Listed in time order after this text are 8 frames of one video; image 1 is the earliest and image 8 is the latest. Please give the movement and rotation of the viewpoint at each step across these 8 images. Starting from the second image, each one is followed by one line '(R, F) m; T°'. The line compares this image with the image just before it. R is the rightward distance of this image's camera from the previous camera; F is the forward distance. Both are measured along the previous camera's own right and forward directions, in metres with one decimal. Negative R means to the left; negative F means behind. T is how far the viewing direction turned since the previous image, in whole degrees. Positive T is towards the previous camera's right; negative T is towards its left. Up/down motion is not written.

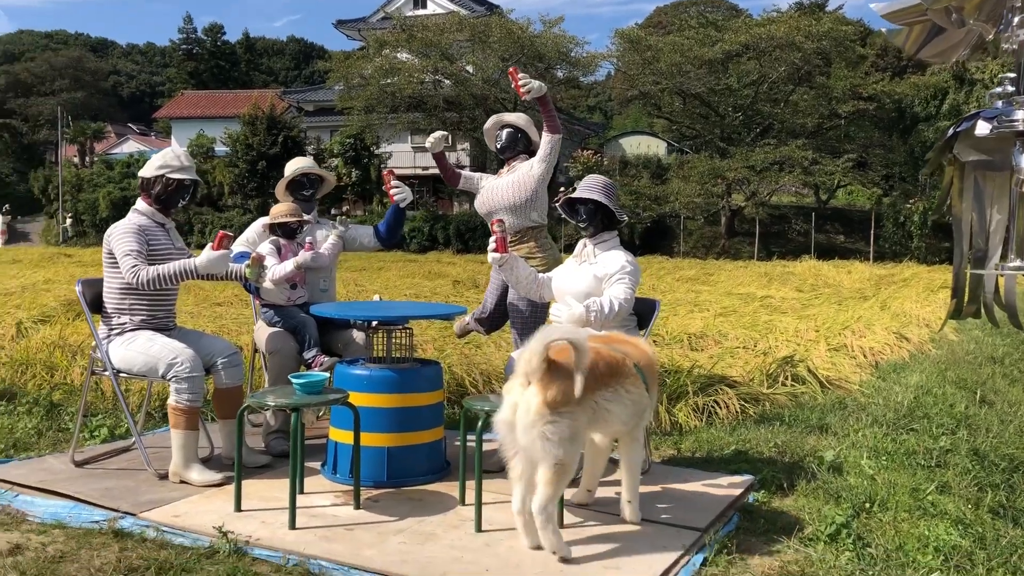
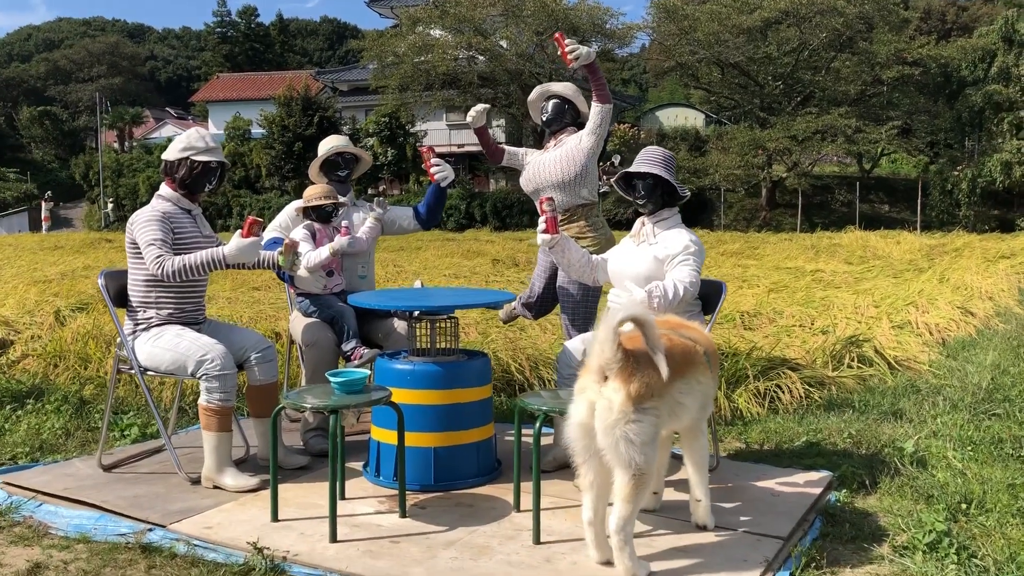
(-0.1, +0.3) m; -2°
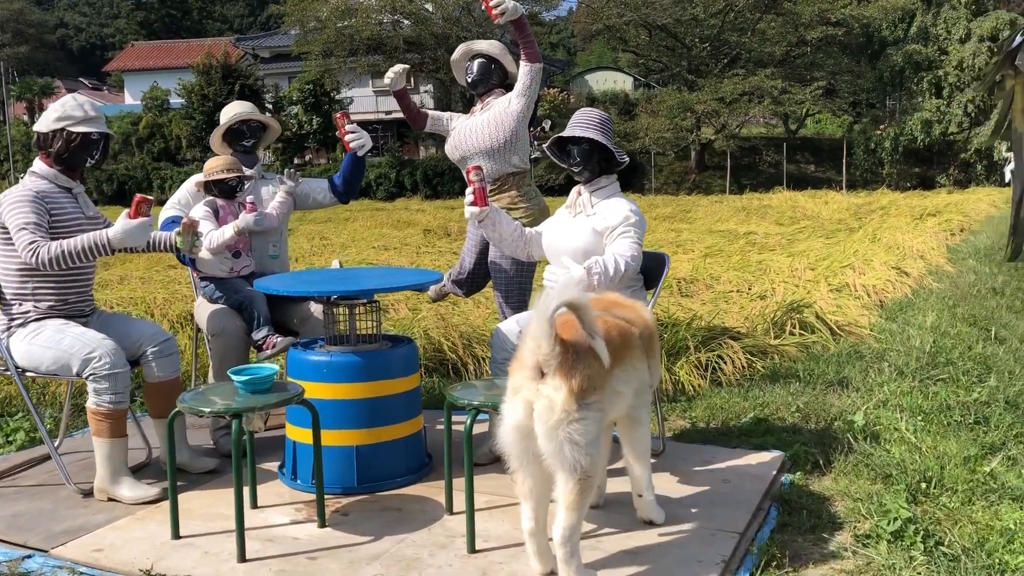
(0.0, +0.4) m; +4°
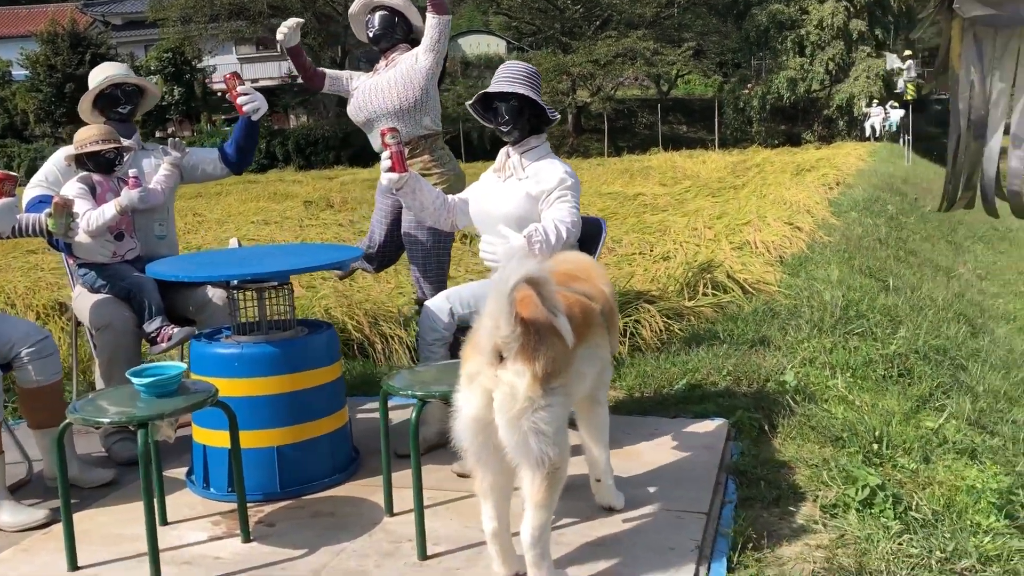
(-0.2, +0.3) m; +7°
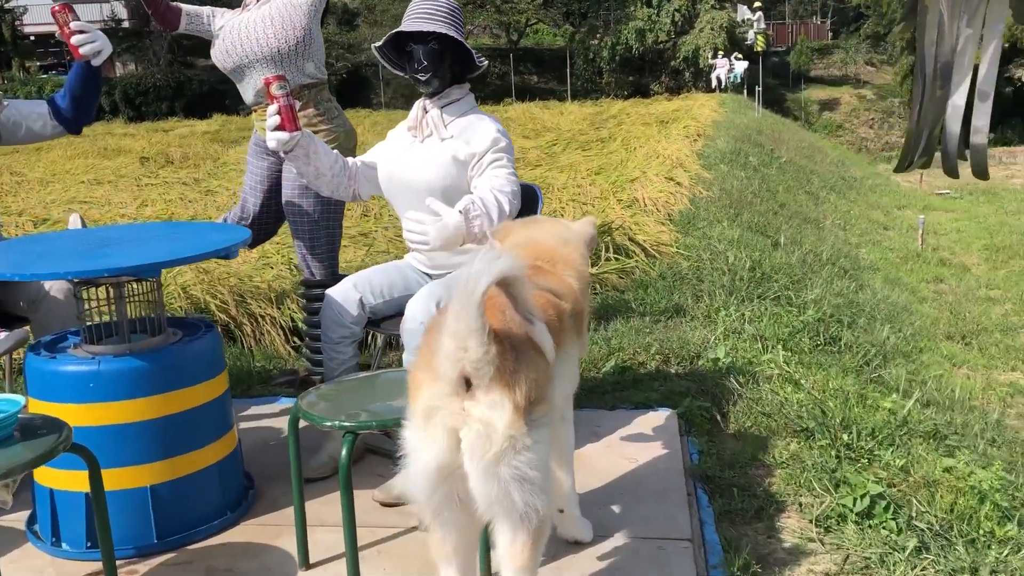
(-0.2, +0.6) m; +9°
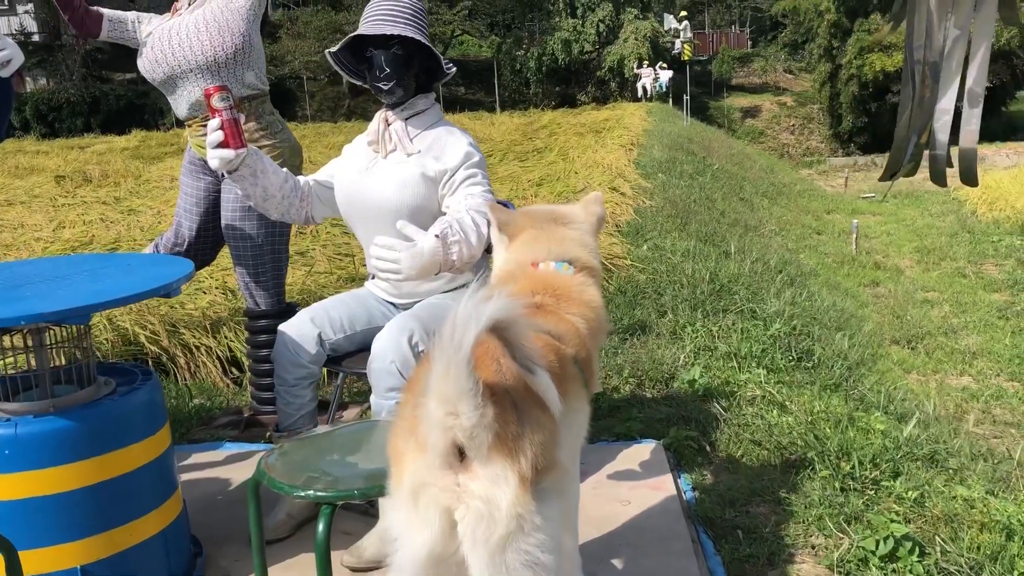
(-0.1, +0.3) m; +4°
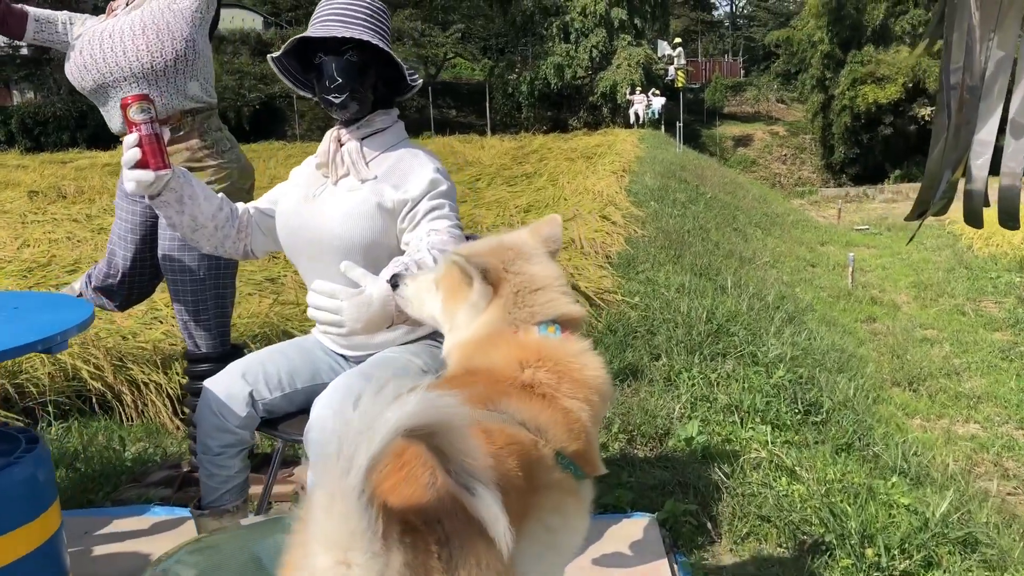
(0.0, +0.4) m; +1°
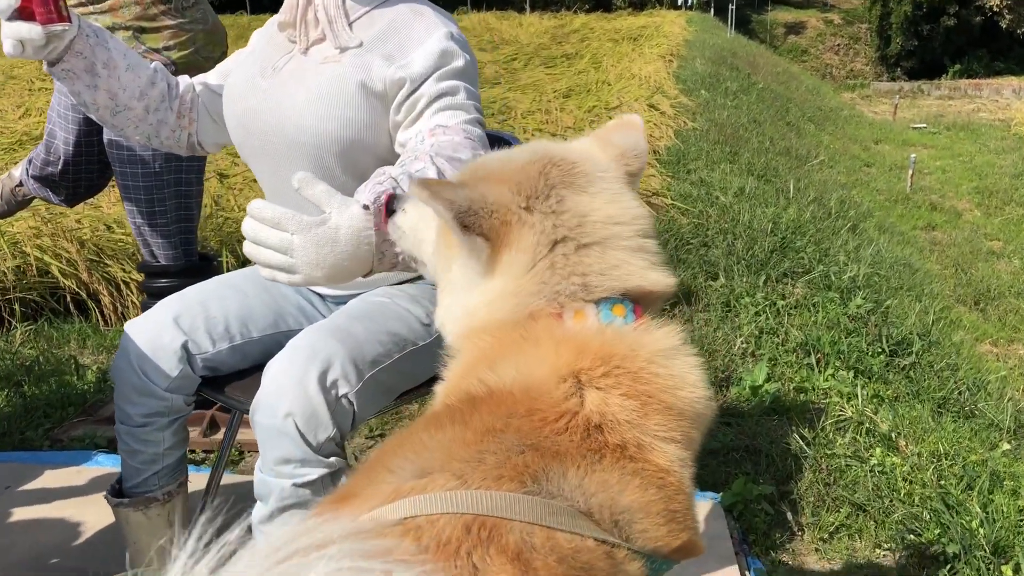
(0.0, +0.6) m; -2°
